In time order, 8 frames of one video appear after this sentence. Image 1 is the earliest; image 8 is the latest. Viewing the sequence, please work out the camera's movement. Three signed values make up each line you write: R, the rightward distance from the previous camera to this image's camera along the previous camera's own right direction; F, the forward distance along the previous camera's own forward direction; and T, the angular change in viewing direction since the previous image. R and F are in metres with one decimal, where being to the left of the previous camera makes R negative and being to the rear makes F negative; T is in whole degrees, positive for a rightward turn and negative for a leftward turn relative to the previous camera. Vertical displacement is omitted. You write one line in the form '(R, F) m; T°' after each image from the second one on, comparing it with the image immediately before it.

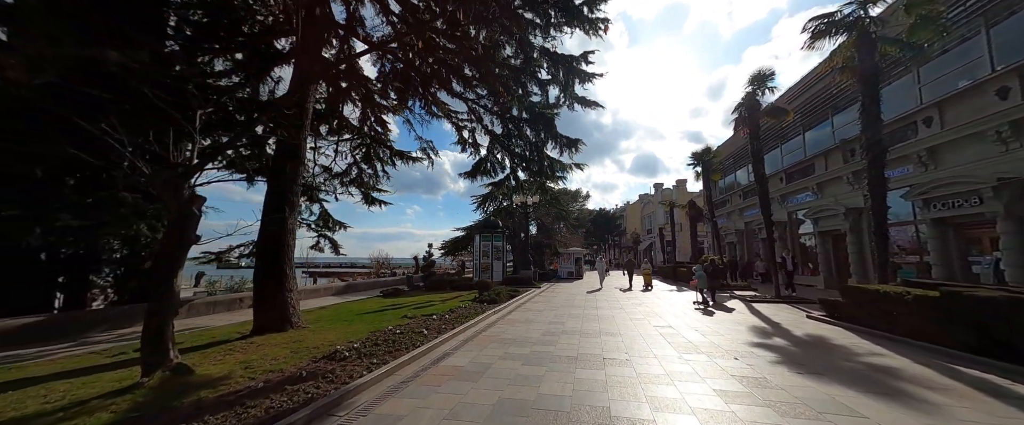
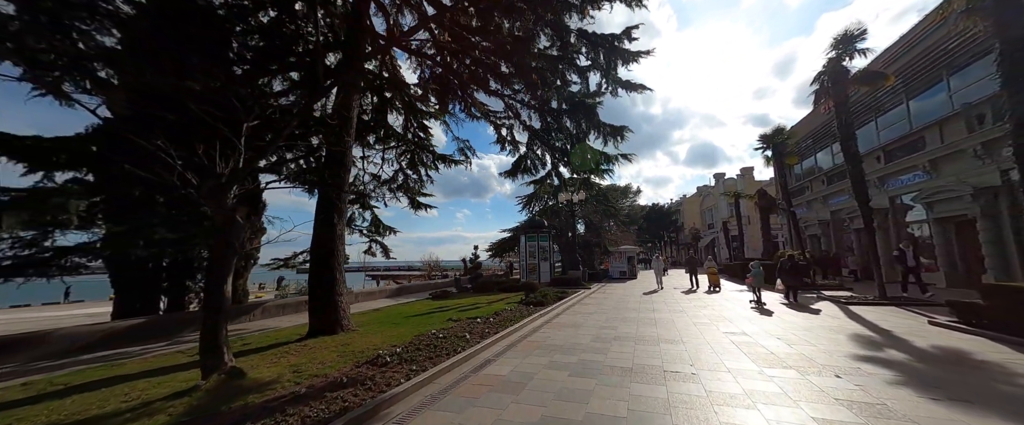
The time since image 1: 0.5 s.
(+0.1, +0.4) m; -8°
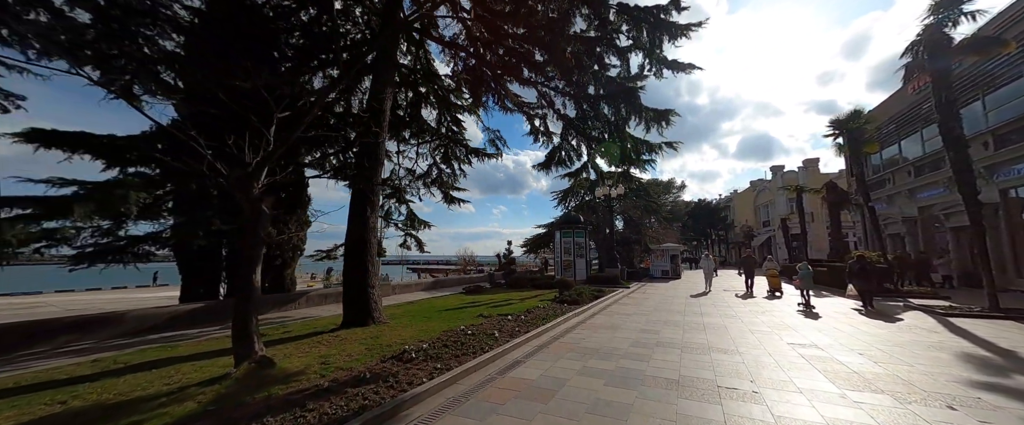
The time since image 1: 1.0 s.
(+0.1, +0.4) m; -6°
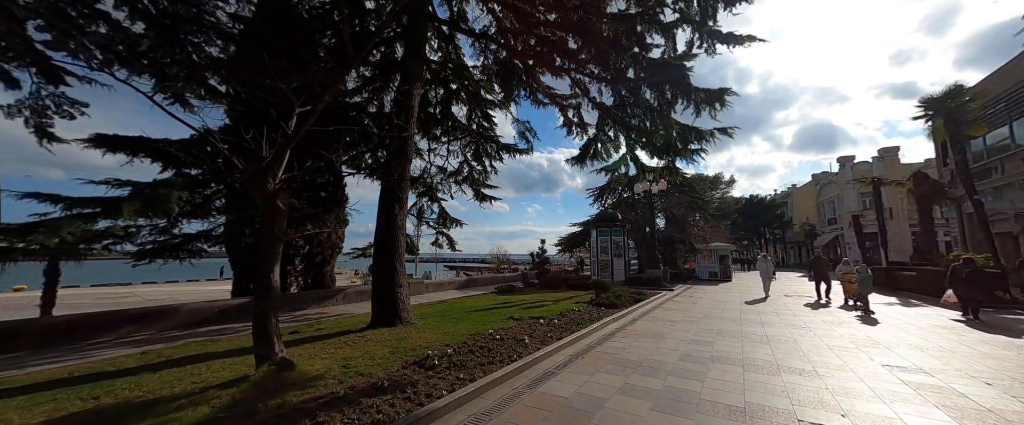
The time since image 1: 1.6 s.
(+0.1, +0.5) m; -6°
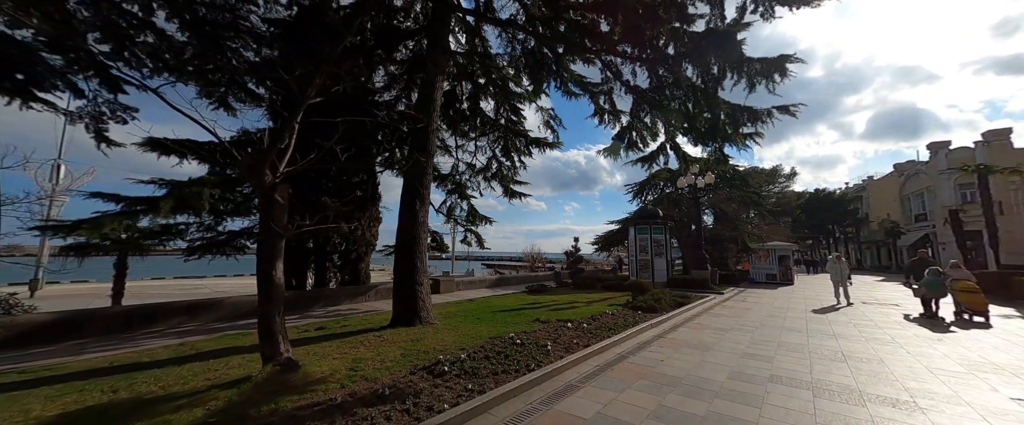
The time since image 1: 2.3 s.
(+0.3, +0.5) m; -7°
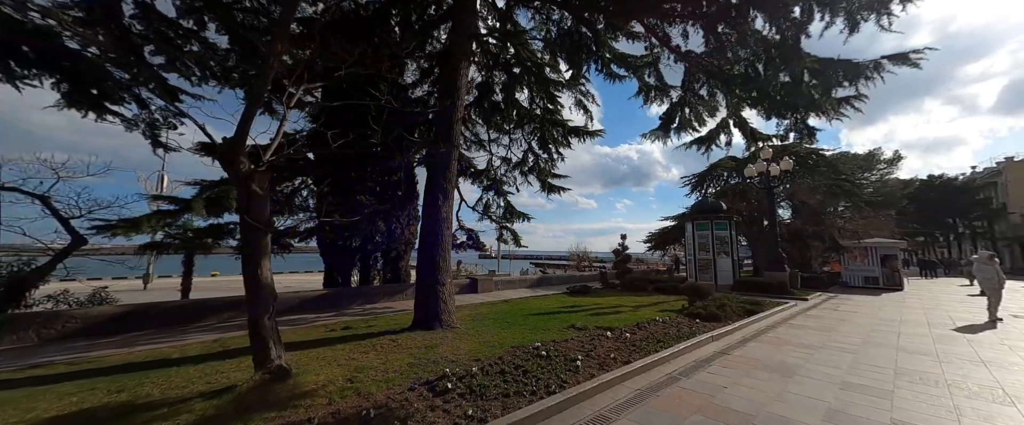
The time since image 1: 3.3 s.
(+0.4, +0.8) m; -9°
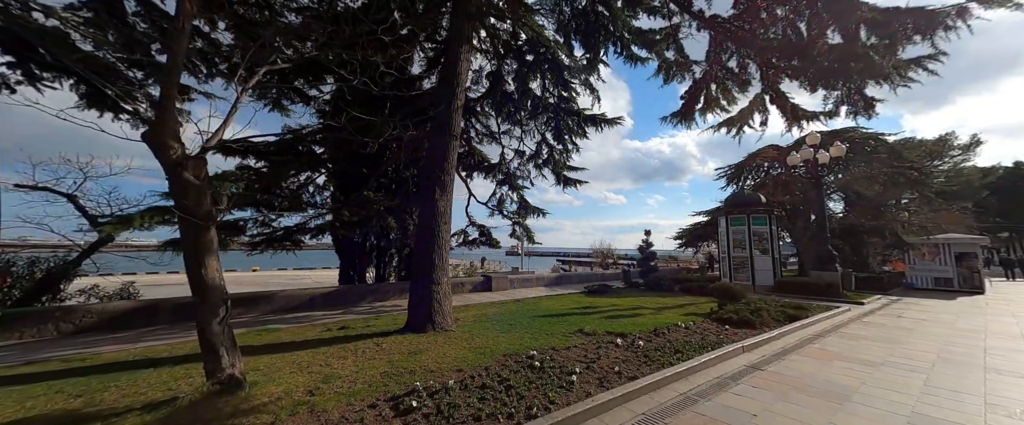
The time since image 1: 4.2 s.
(+0.5, +0.6) m; -5°
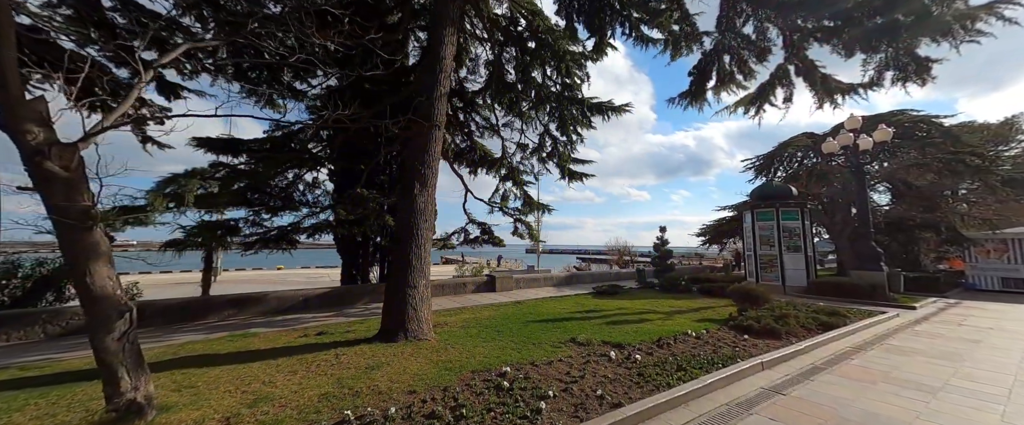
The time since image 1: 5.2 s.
(+0.6, +0.7) m; -4°
